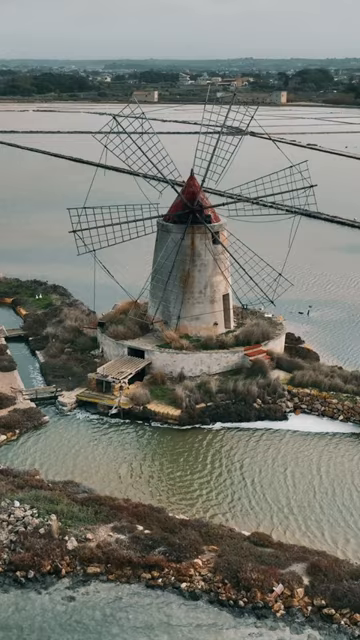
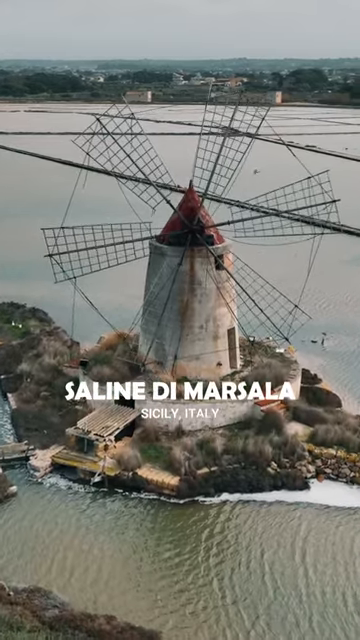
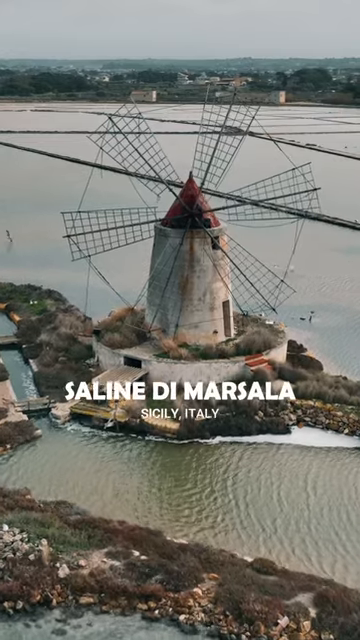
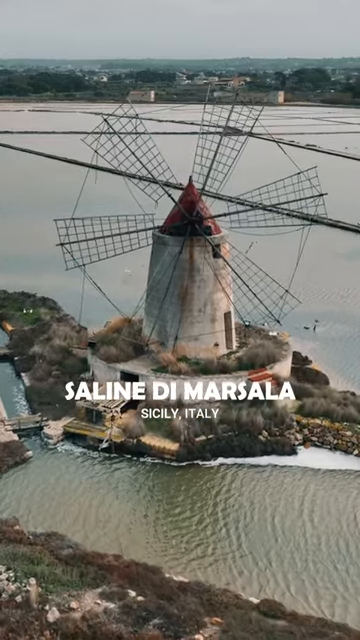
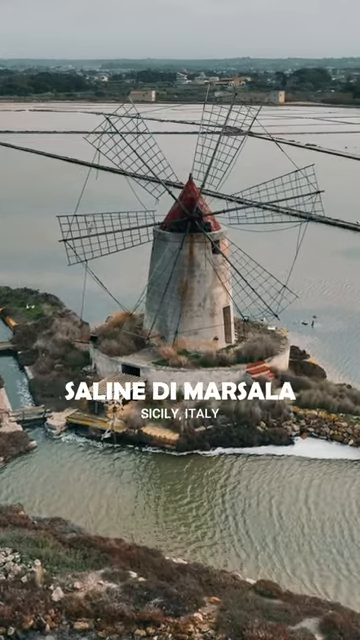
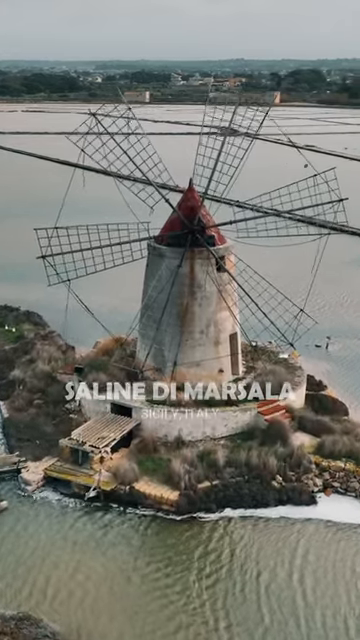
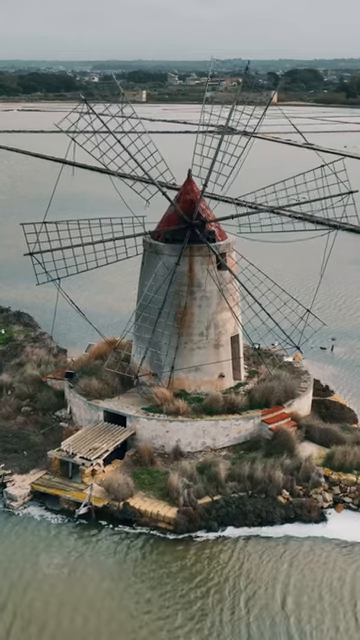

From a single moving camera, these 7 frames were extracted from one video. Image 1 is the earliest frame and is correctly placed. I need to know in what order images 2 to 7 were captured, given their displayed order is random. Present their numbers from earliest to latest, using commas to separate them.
3, 5, 4, 2, 6, 7
